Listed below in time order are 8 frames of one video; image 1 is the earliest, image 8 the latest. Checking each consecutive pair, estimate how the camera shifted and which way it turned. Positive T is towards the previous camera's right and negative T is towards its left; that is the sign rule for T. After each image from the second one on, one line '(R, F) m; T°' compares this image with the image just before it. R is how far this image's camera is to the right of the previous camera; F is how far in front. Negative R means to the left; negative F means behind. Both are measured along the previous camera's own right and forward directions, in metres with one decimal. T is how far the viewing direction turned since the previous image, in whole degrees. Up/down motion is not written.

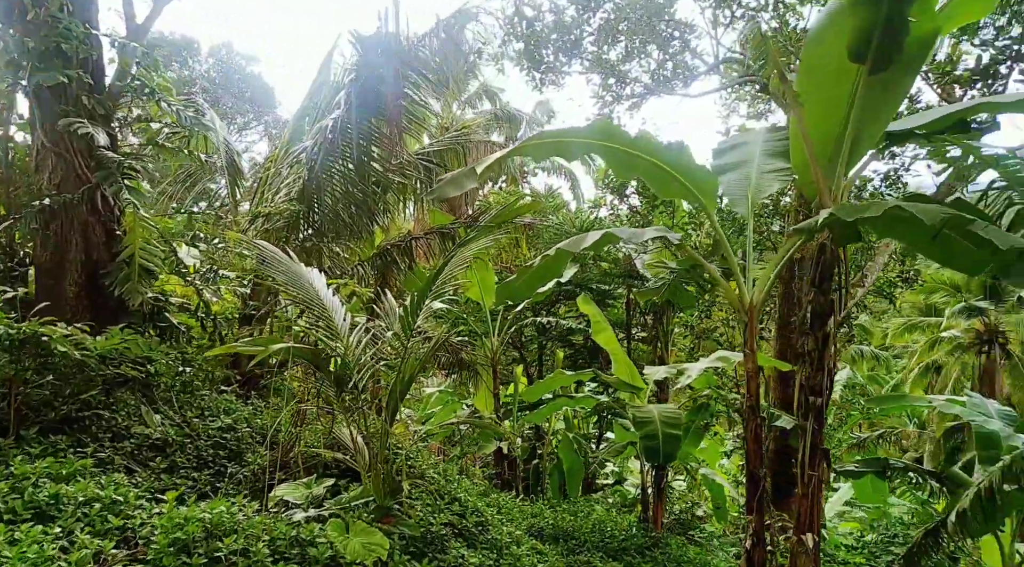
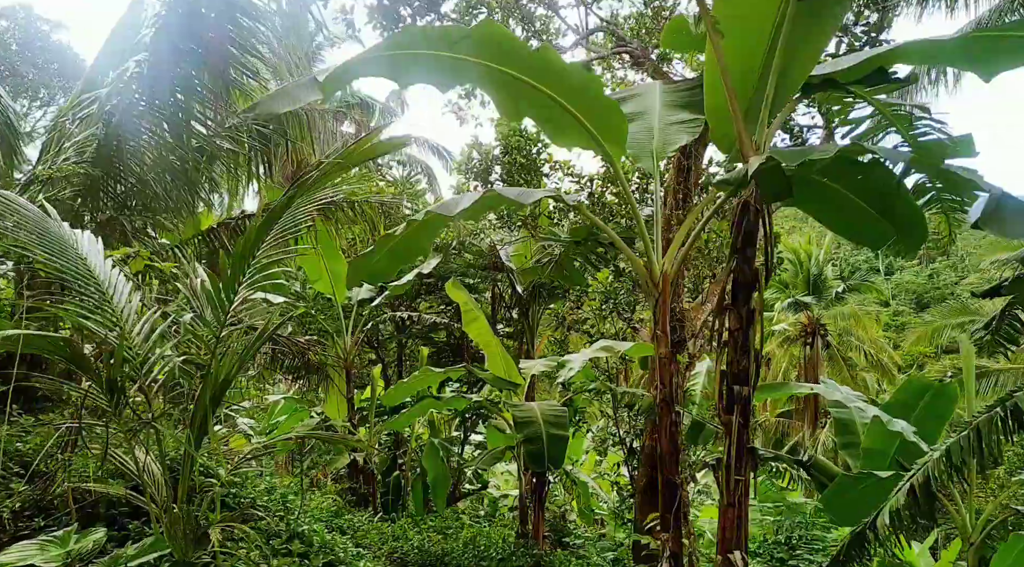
(0.0, +0.6) m; +11°
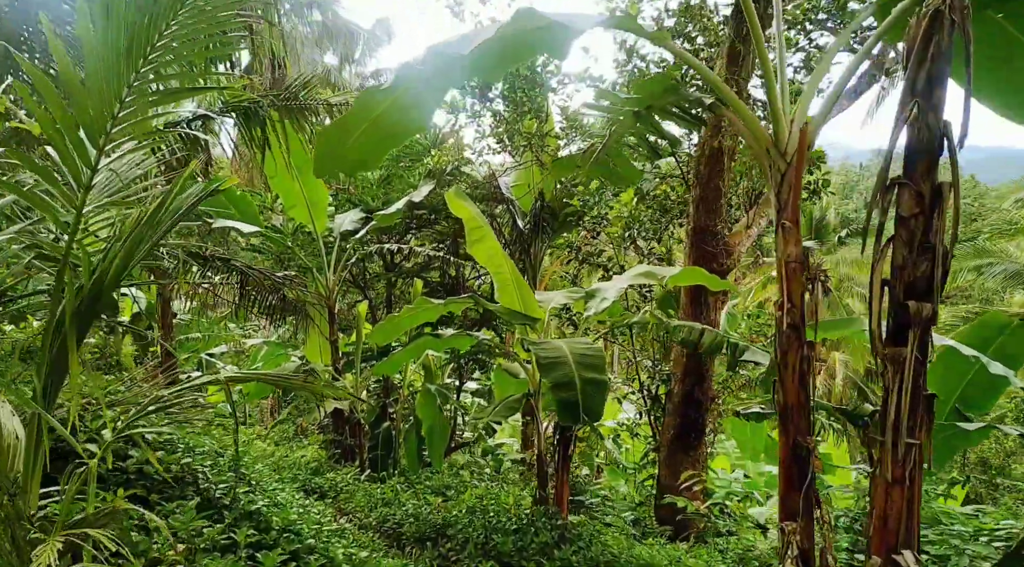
(-0.1, +0.8) m; +1°
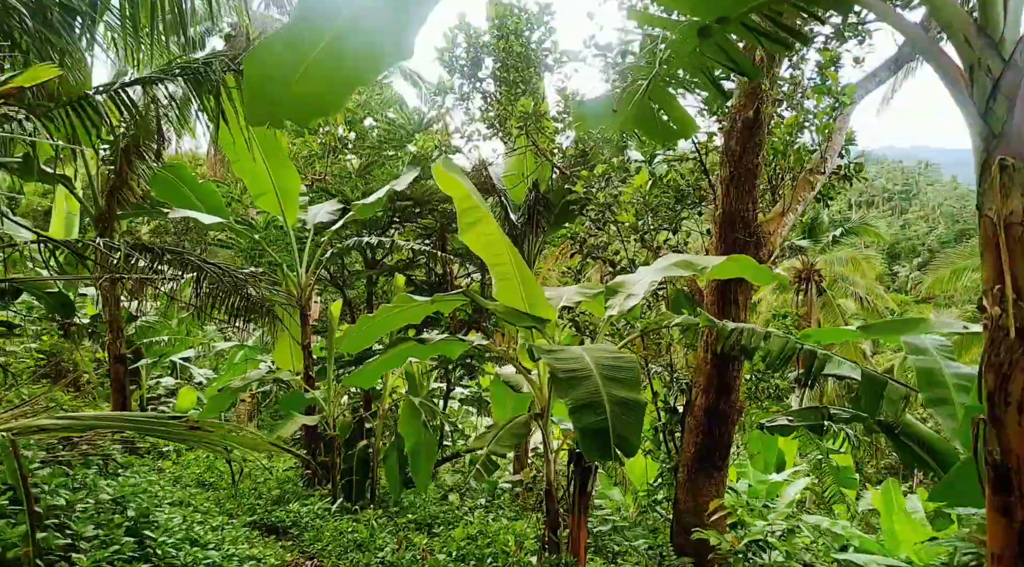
(-0.1, +0.6) m; +1°
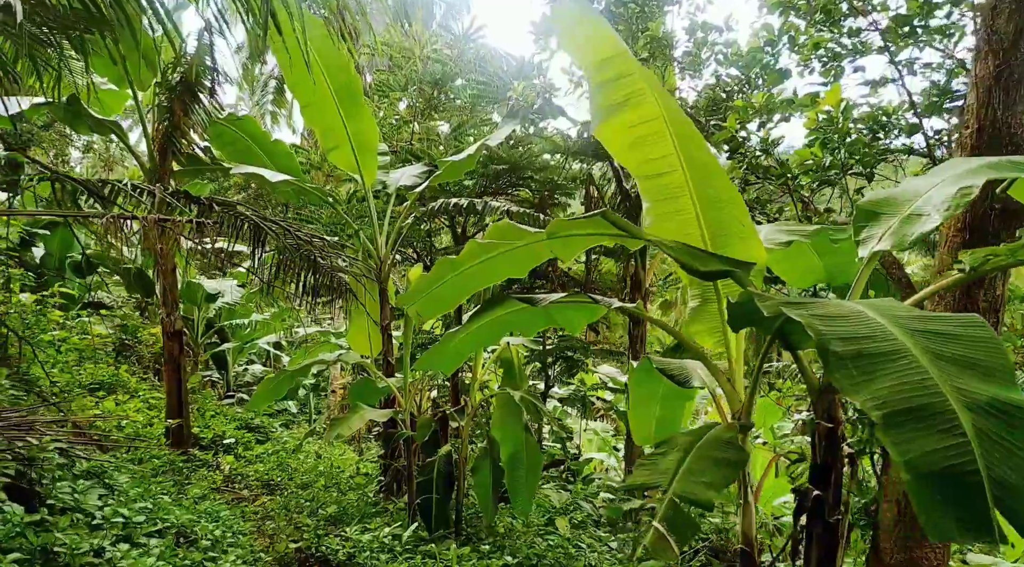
(-0.2, +1.0) m; -7°
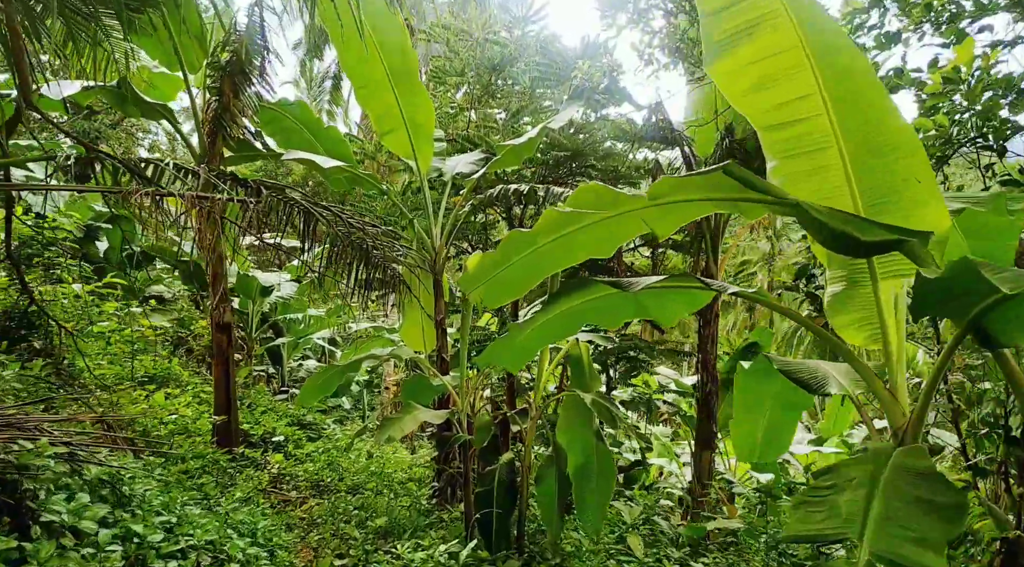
(-0.1, +0.3) m; -4°
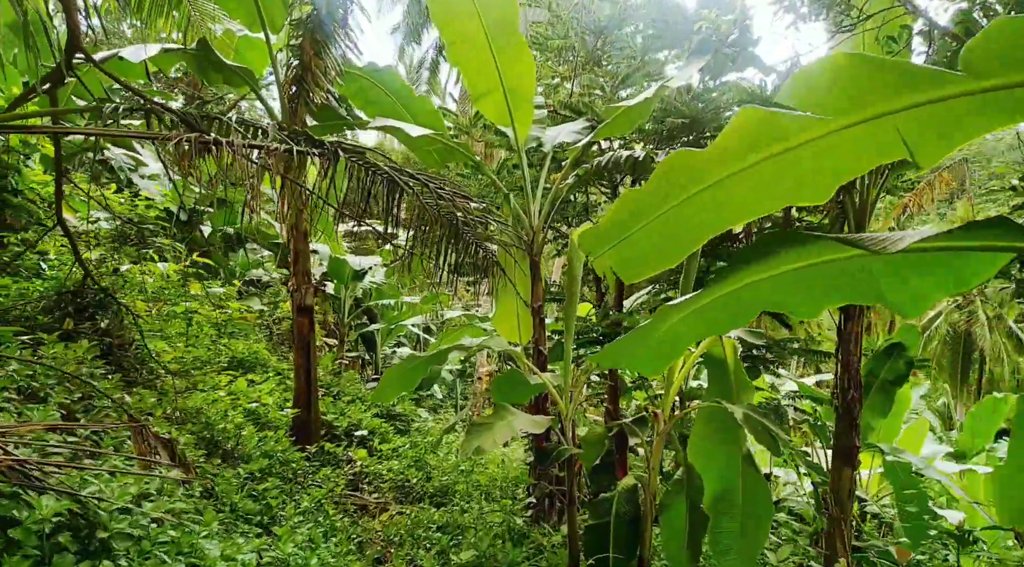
(-0.1, +0.6) m; -7°
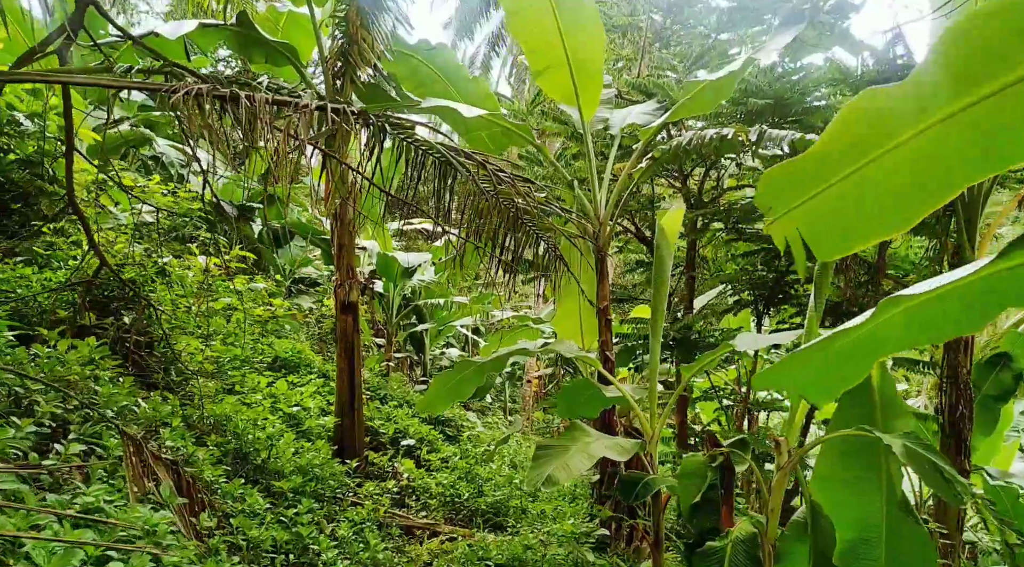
(-0.1, +0.4) m; -4°
